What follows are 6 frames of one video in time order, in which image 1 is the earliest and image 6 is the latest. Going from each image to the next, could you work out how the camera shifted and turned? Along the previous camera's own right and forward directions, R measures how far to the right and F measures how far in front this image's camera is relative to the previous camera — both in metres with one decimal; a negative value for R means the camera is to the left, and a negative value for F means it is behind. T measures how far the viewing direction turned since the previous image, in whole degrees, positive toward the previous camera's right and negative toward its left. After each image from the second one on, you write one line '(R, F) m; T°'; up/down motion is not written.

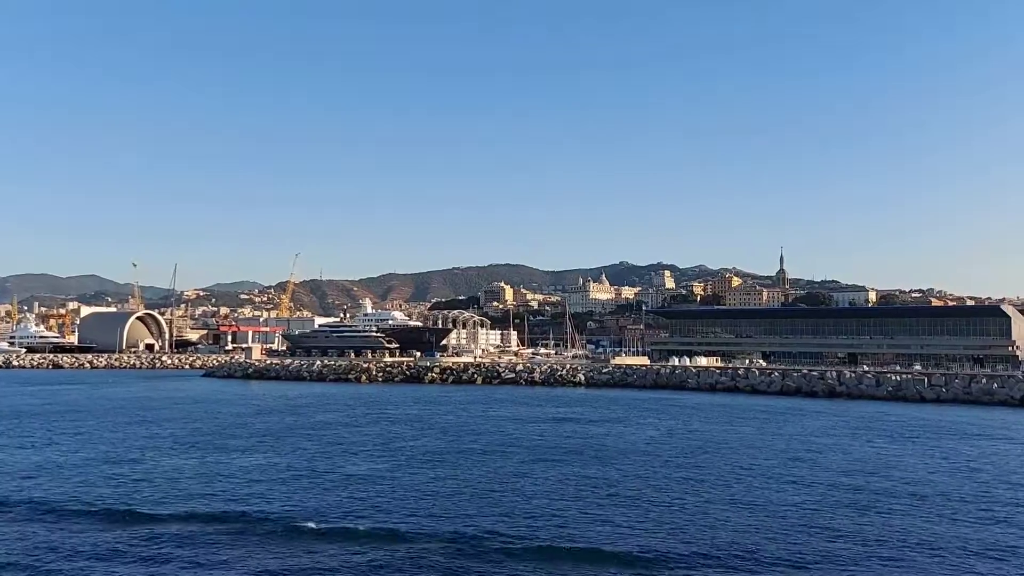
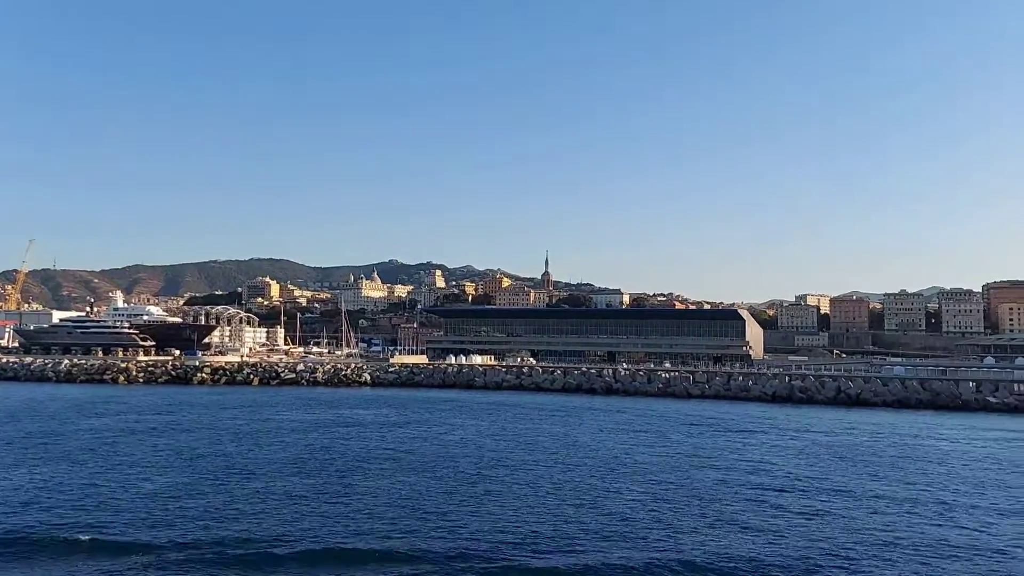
(-0.8, -1.7) m; -8°
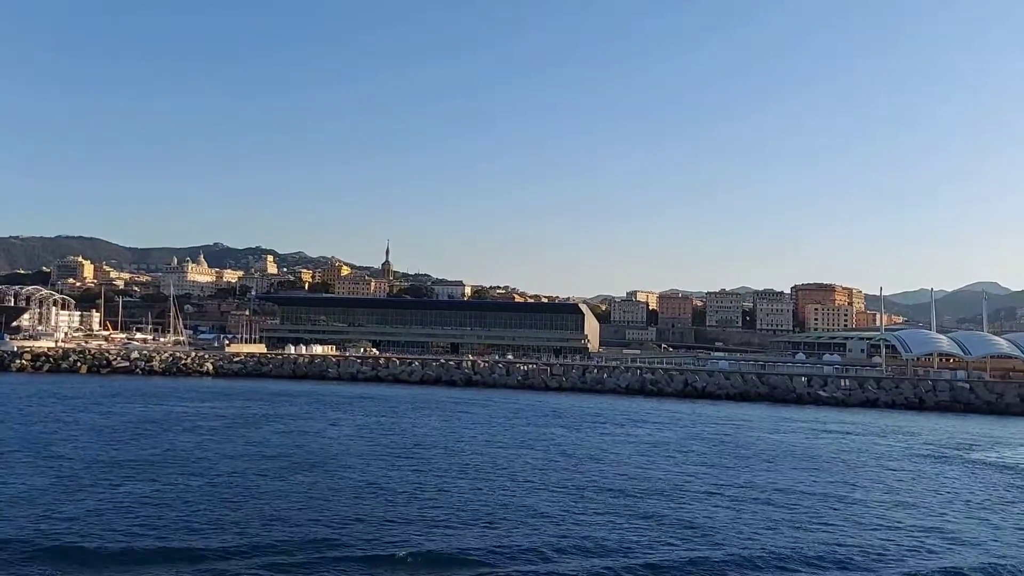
(-1.3, +0.2) m; +11°
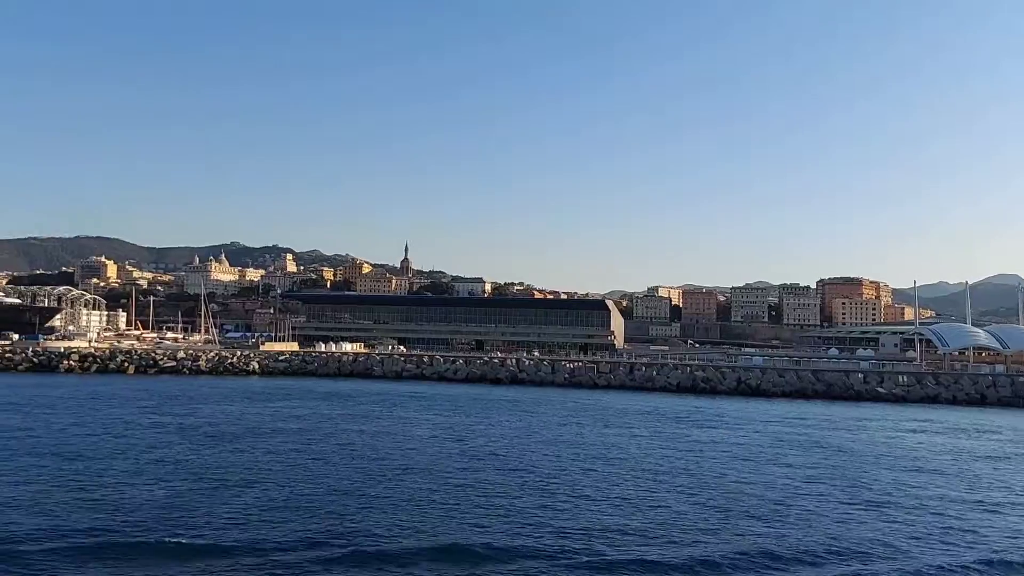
(-1.6, 0.0) m; -1°
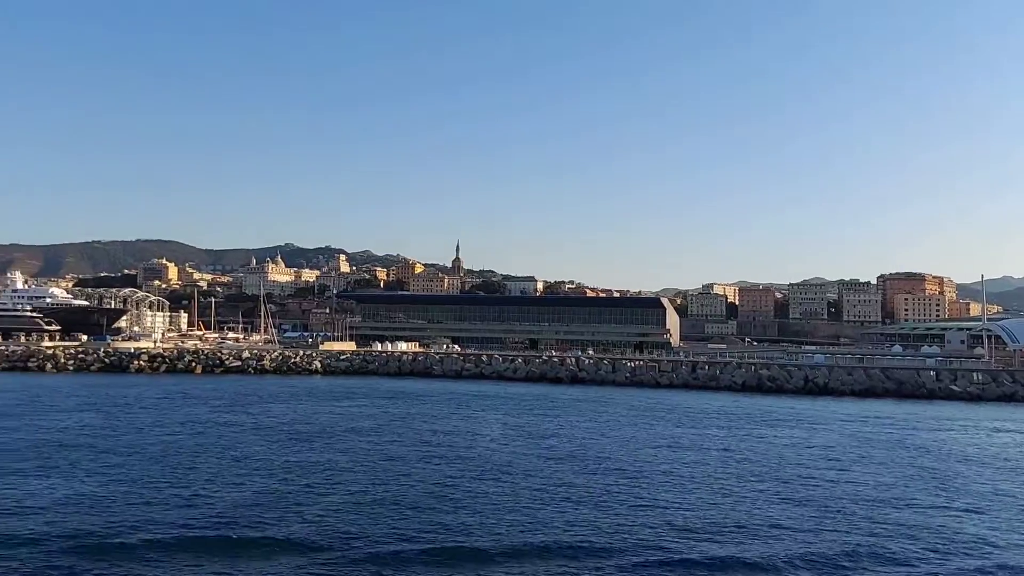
(-0.5, +0.1) m; -3°
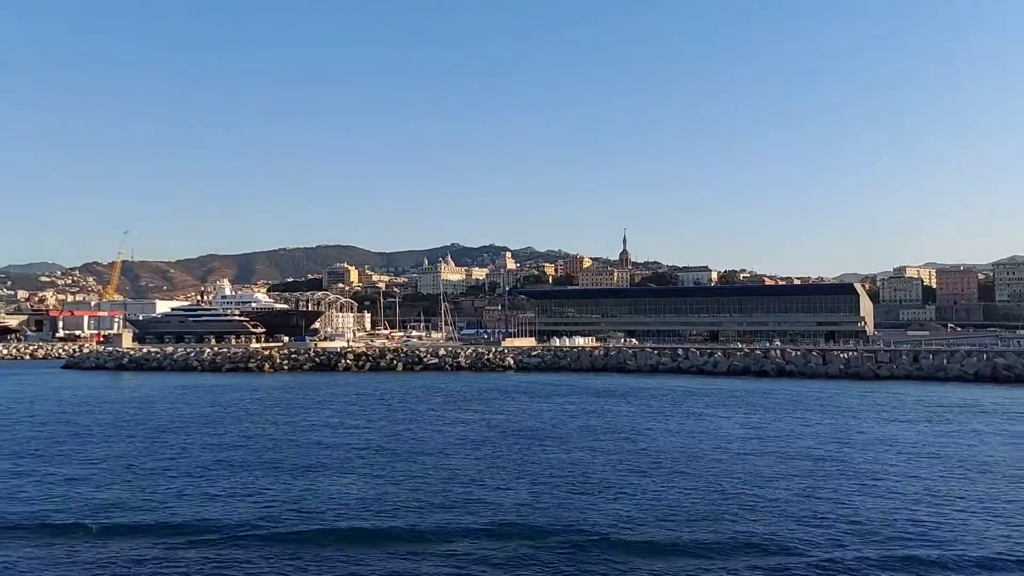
(-1.6, +0.3) m; -11°
